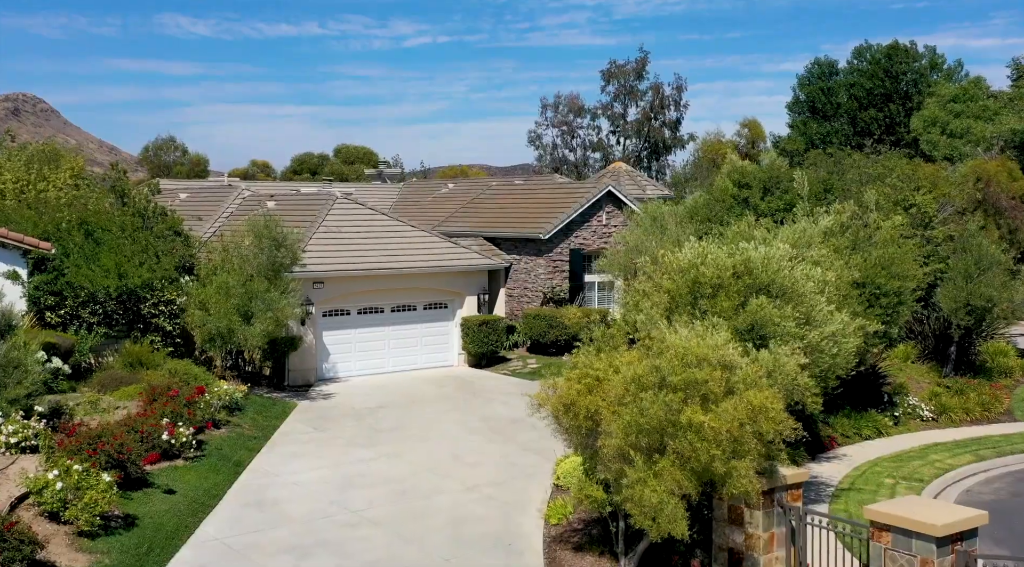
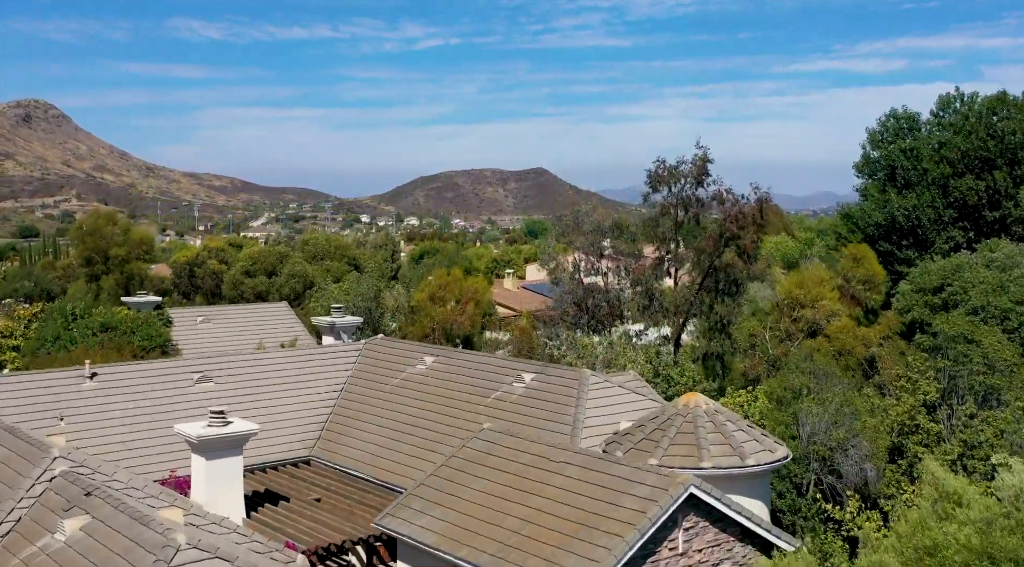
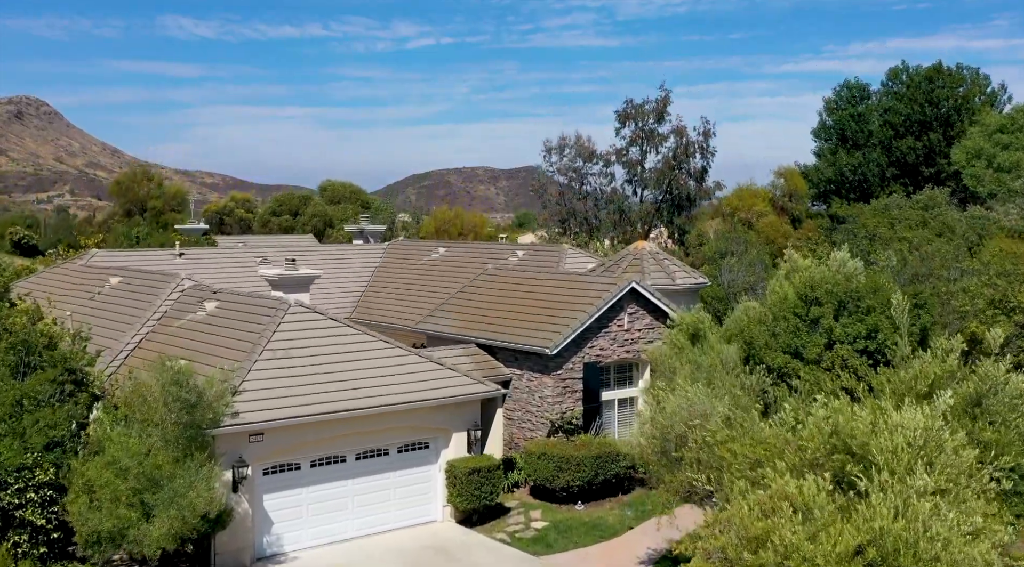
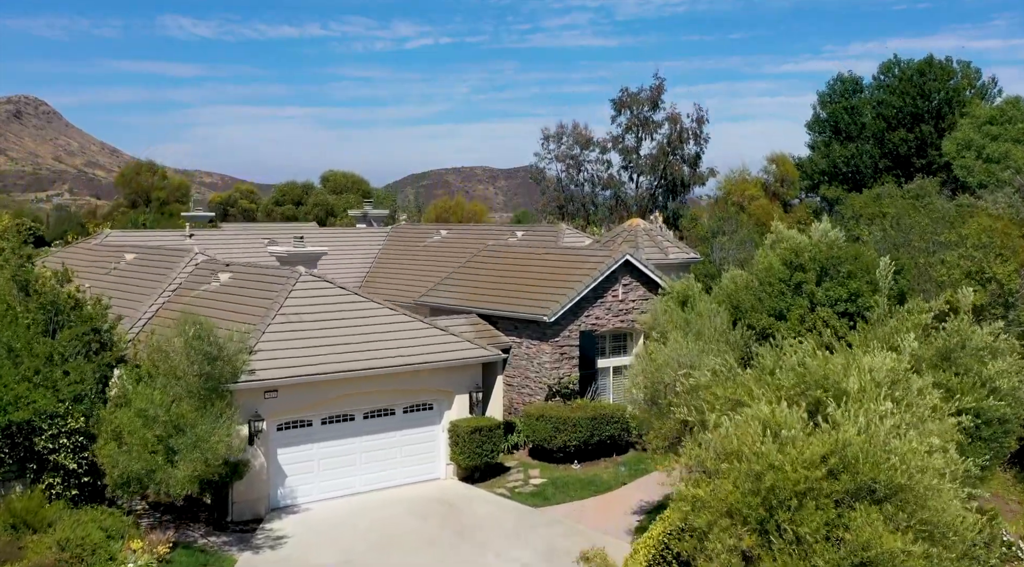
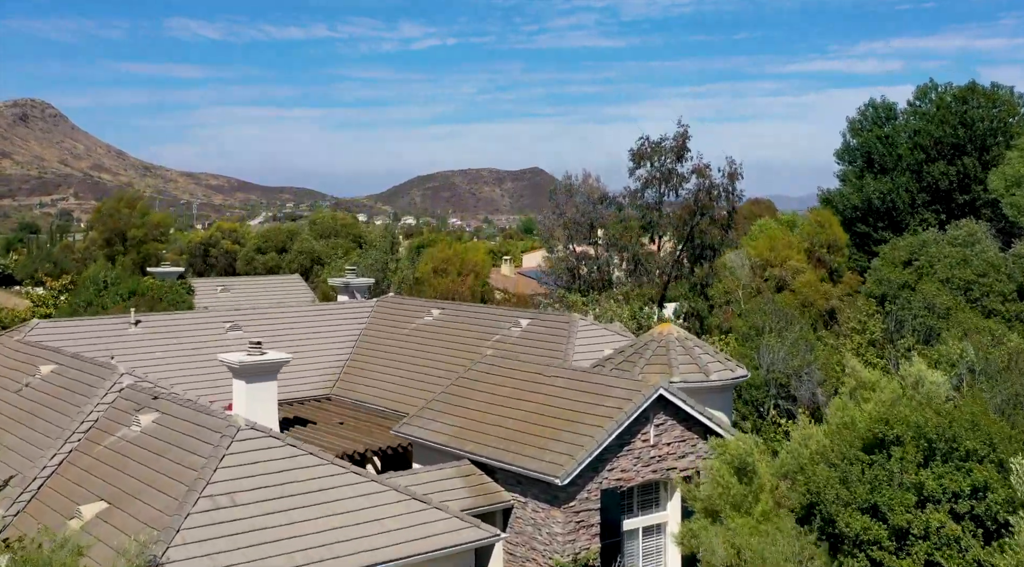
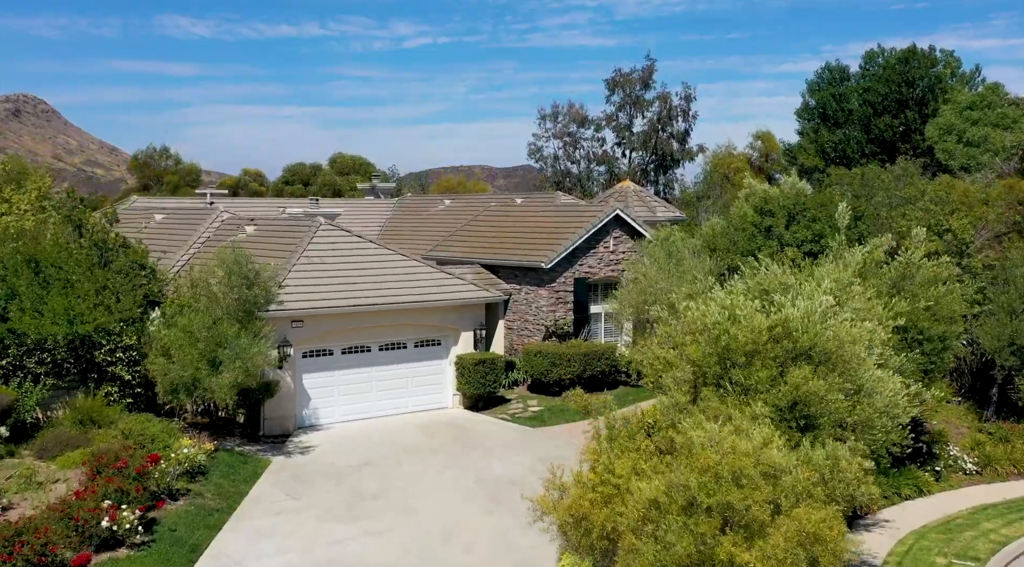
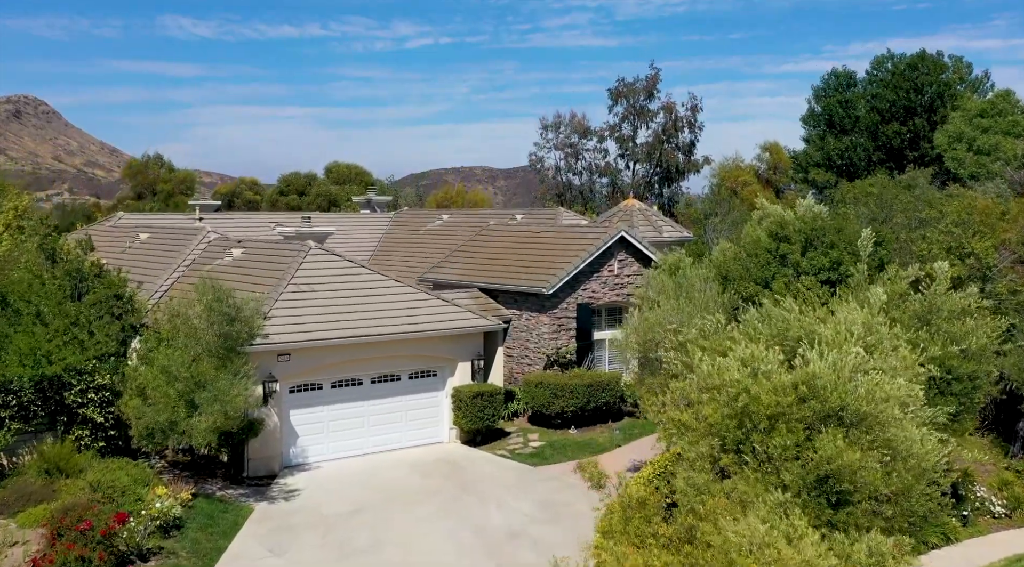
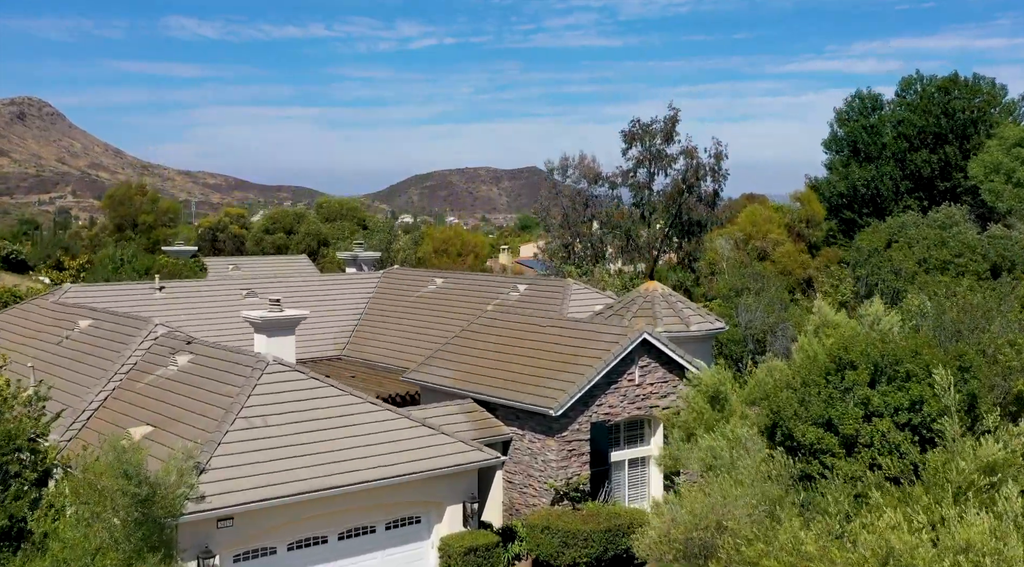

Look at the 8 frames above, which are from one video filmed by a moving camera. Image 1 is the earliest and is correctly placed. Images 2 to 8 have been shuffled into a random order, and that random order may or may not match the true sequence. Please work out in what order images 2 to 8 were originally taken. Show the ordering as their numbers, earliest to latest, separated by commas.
6, 7, 4, 3, 8, 5, 2
